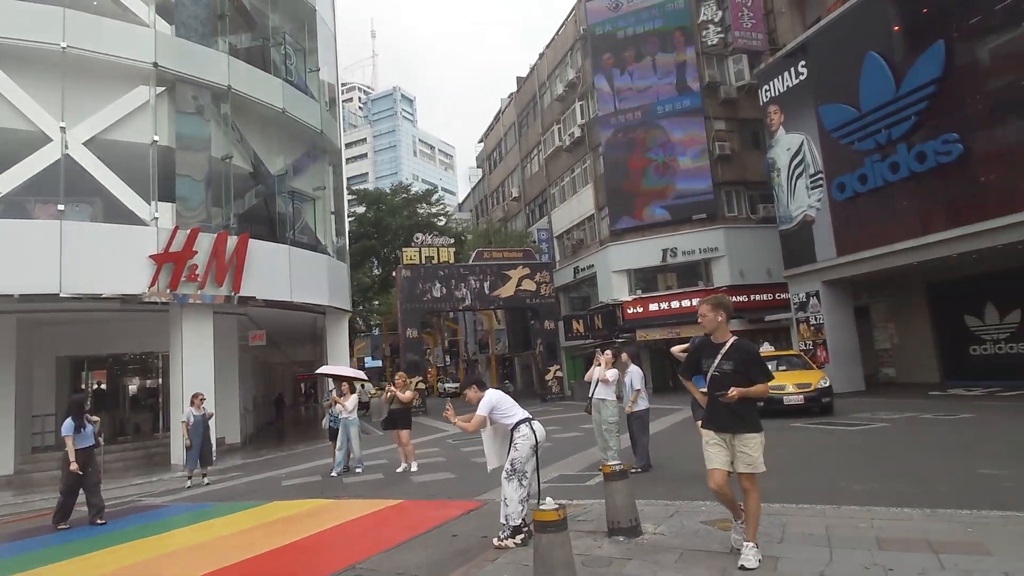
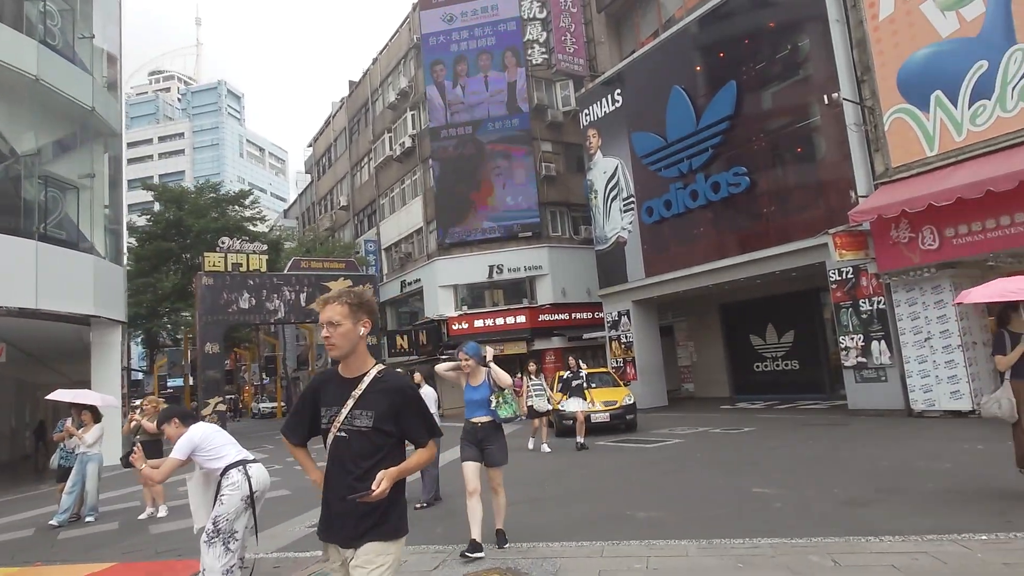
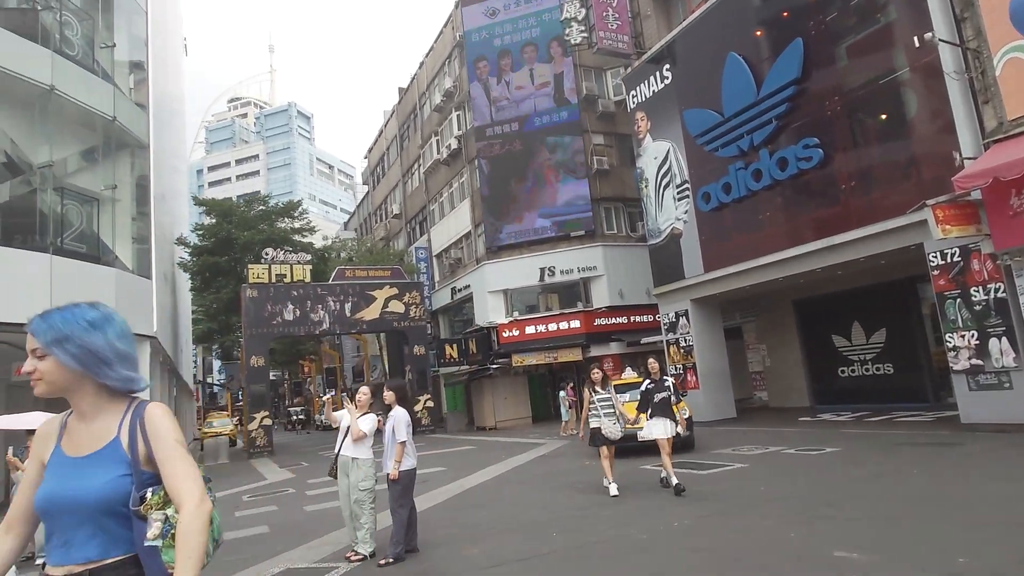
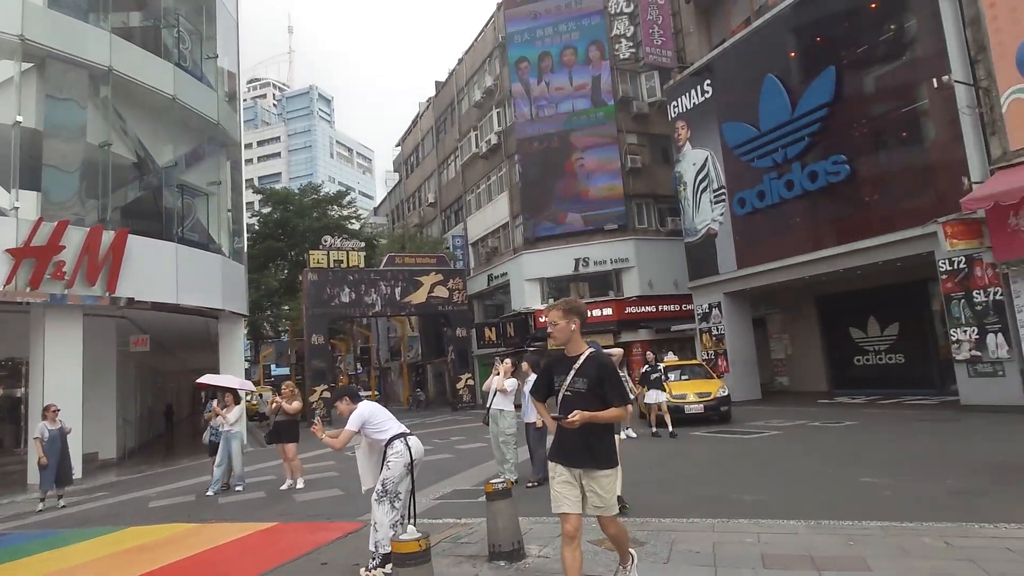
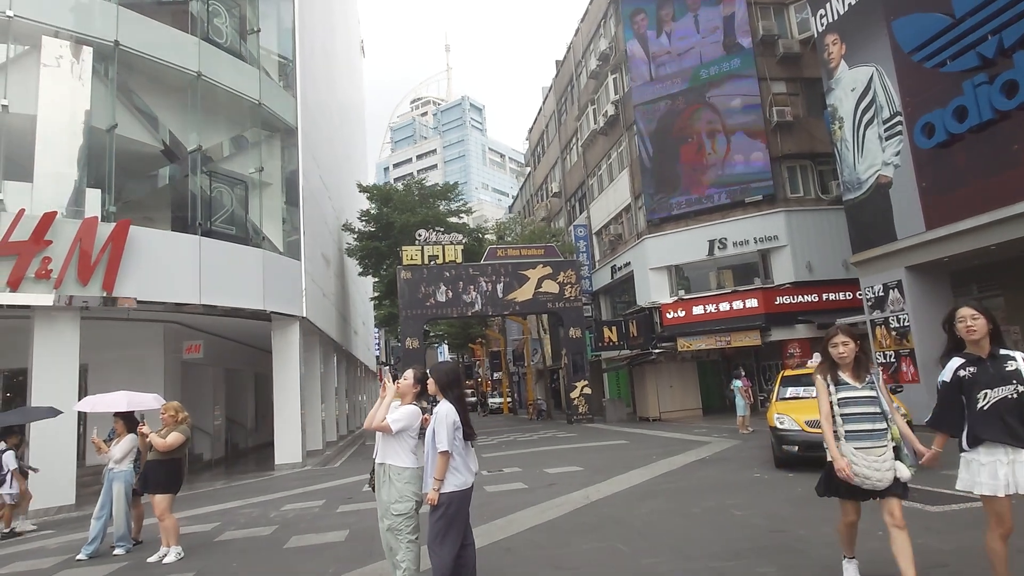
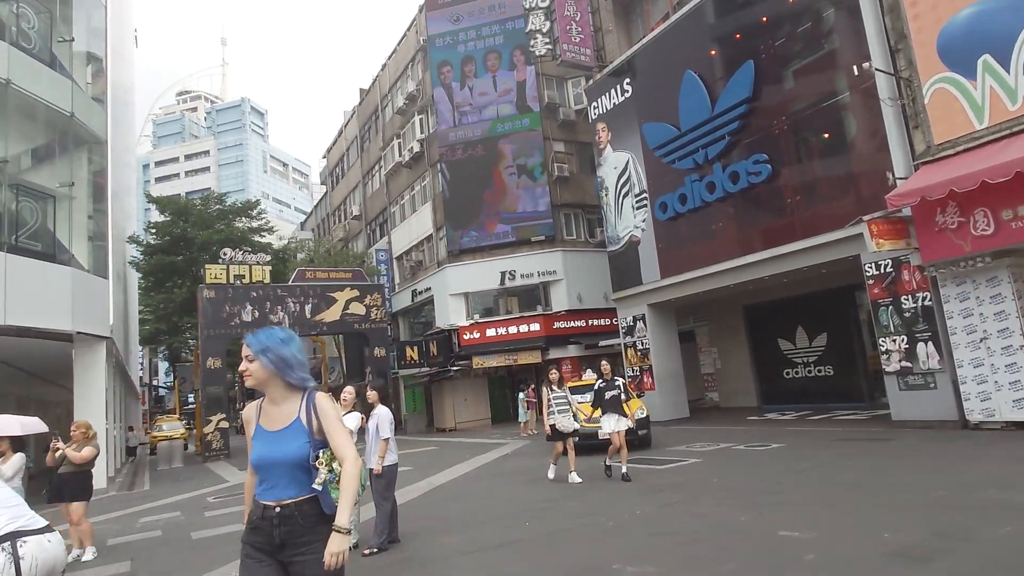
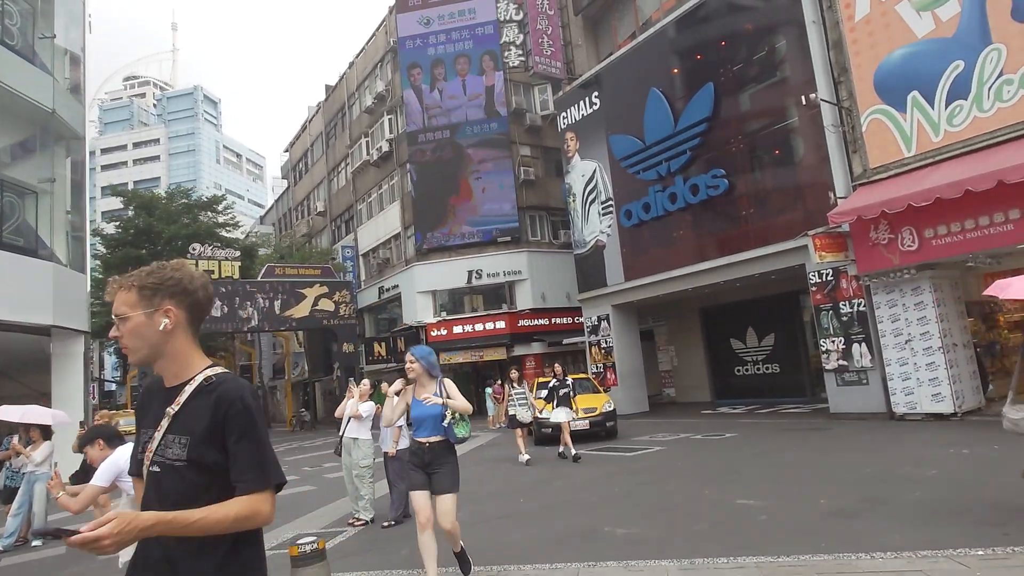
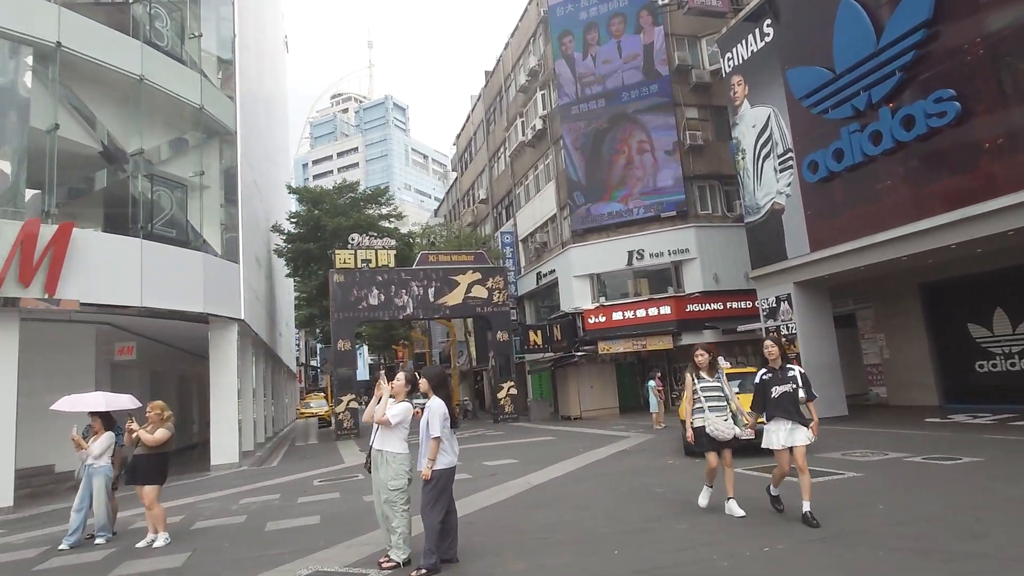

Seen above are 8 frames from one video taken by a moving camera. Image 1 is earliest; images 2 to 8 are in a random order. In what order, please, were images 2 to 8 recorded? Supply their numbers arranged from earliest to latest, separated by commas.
4, 2, 7, 6, 3, 8, 5
